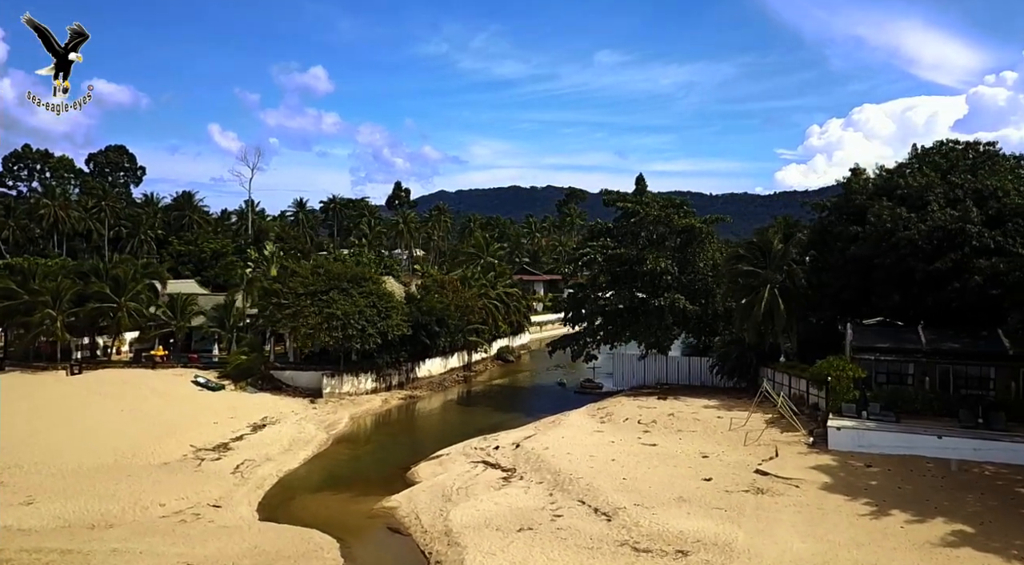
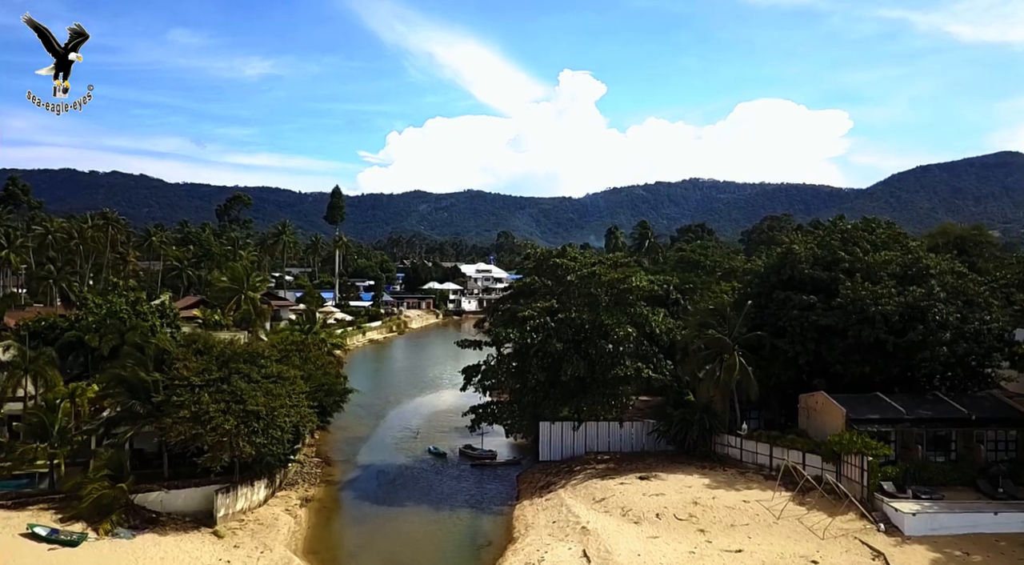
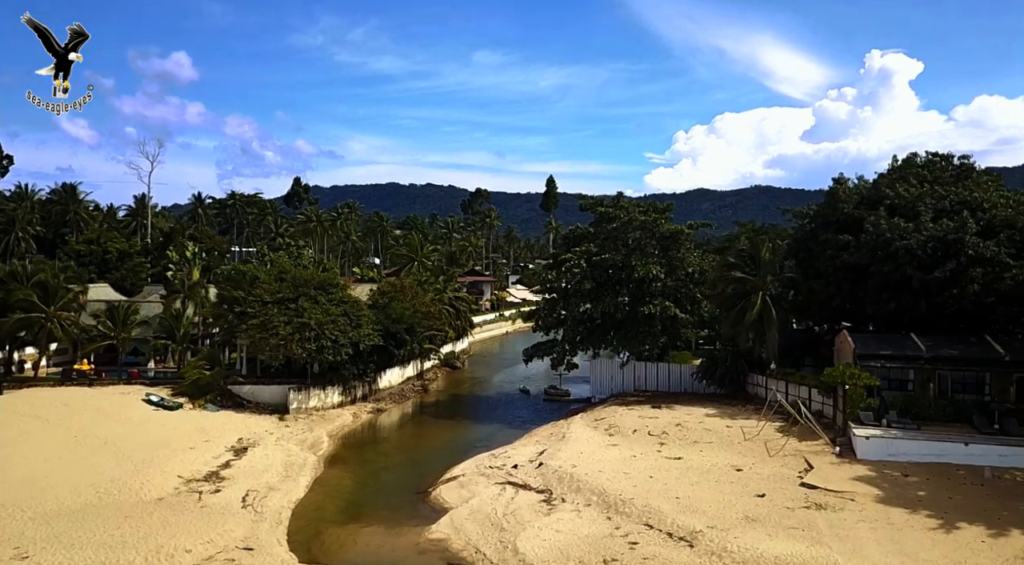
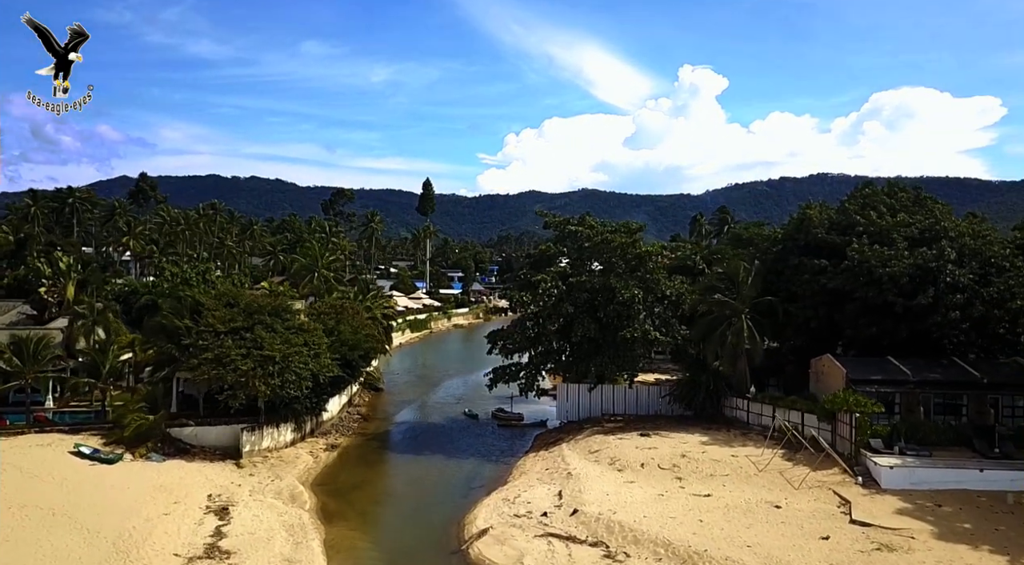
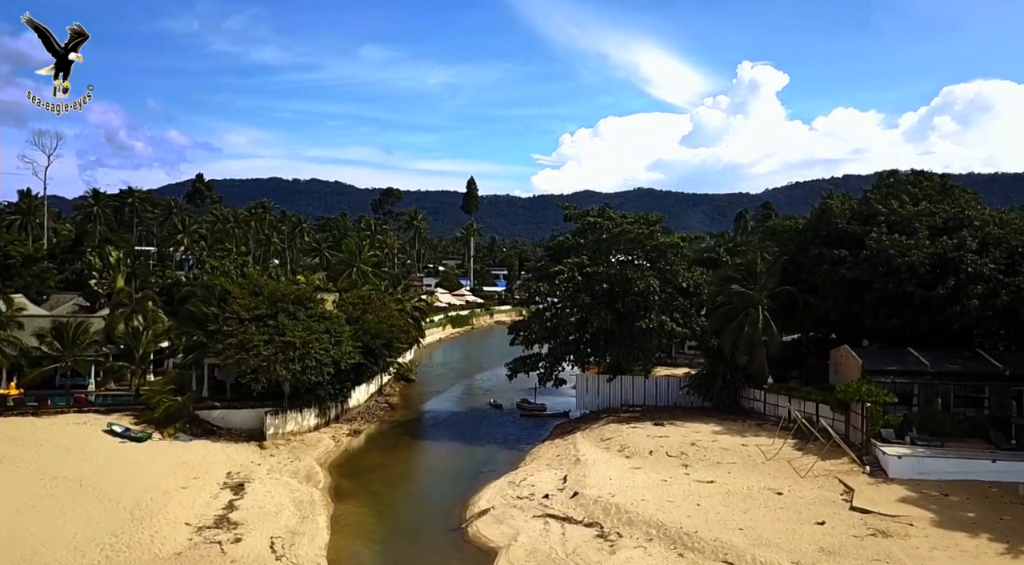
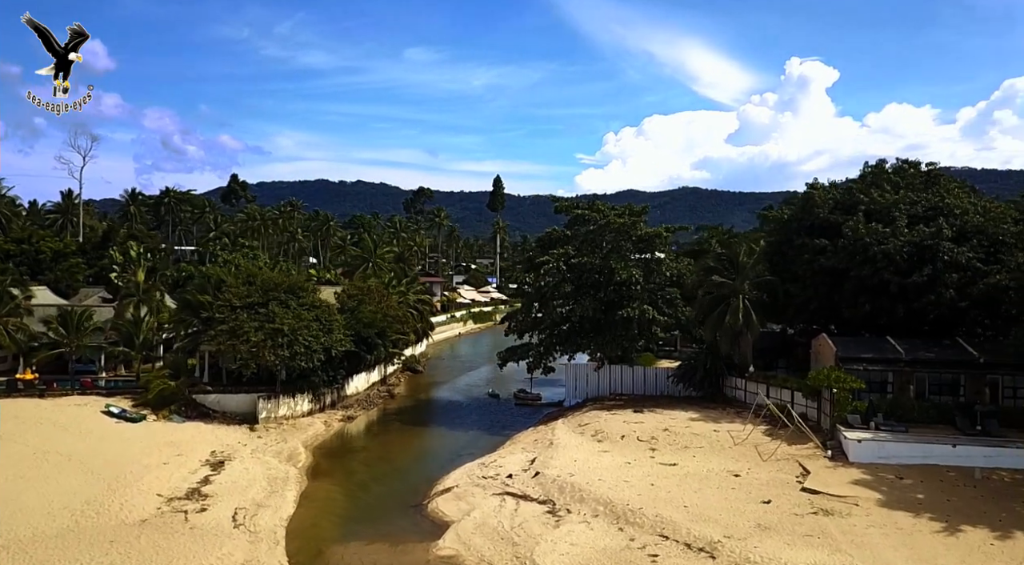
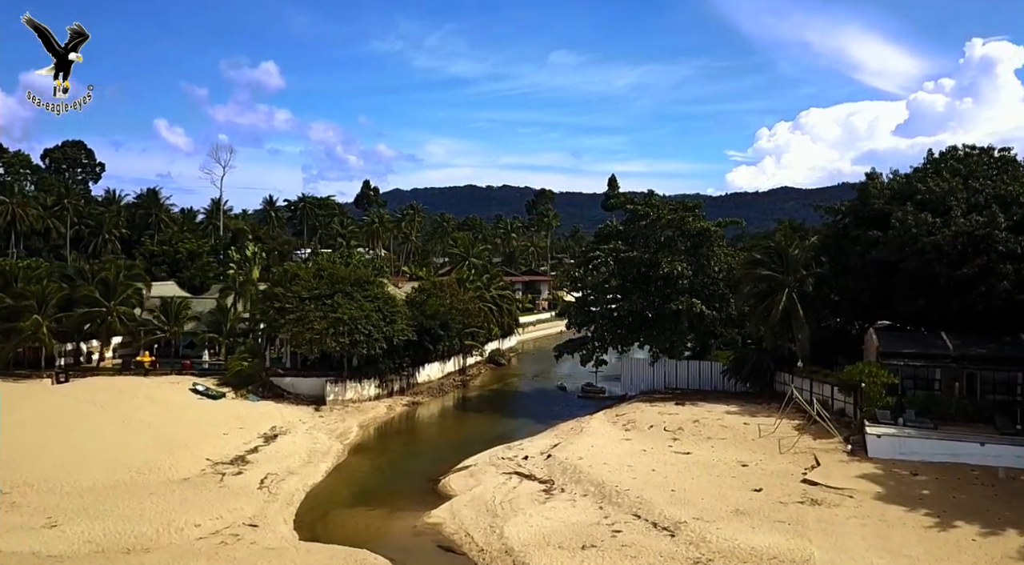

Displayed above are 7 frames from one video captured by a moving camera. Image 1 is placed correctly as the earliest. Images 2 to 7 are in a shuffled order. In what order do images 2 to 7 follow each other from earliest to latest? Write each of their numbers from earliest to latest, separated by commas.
7, 3, 6, 5, 4, 2
